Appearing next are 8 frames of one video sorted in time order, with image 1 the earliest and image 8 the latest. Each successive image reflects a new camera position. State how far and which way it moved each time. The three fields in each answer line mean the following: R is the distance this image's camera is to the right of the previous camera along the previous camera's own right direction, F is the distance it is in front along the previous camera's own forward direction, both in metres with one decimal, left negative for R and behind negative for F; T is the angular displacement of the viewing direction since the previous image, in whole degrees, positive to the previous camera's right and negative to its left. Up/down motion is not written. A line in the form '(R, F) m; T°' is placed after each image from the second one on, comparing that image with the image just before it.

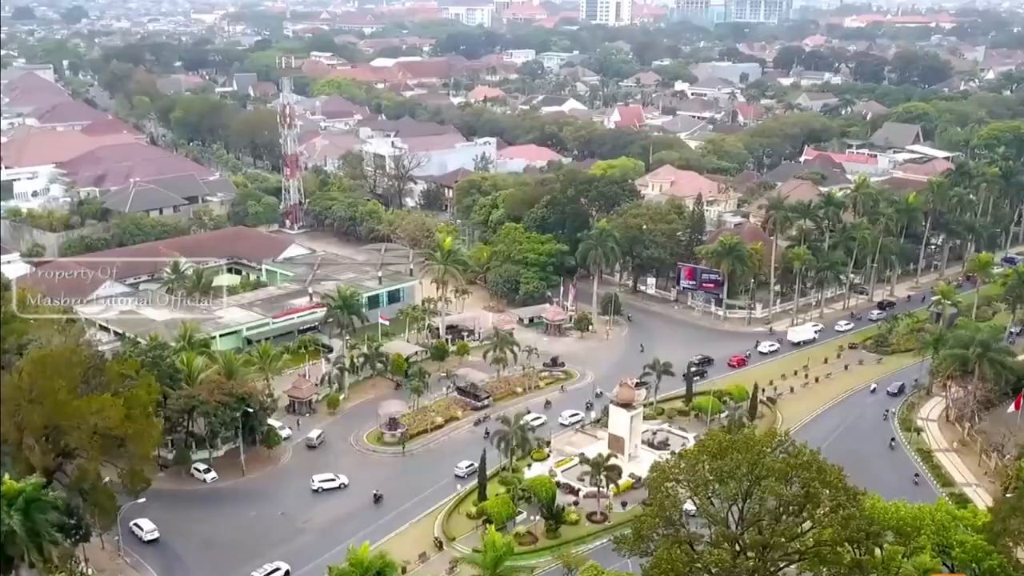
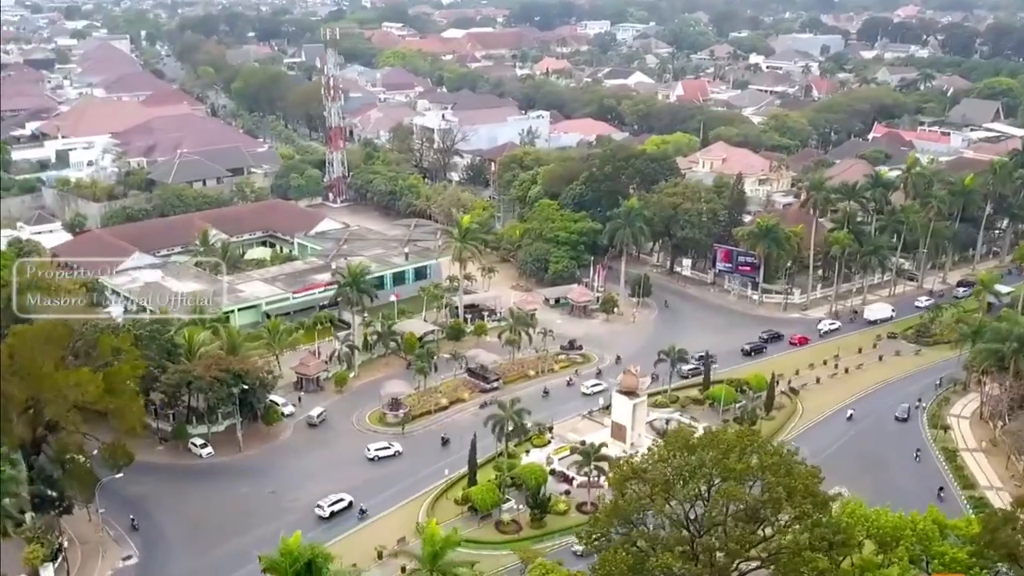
(+3.7, +1.4) m; -5°
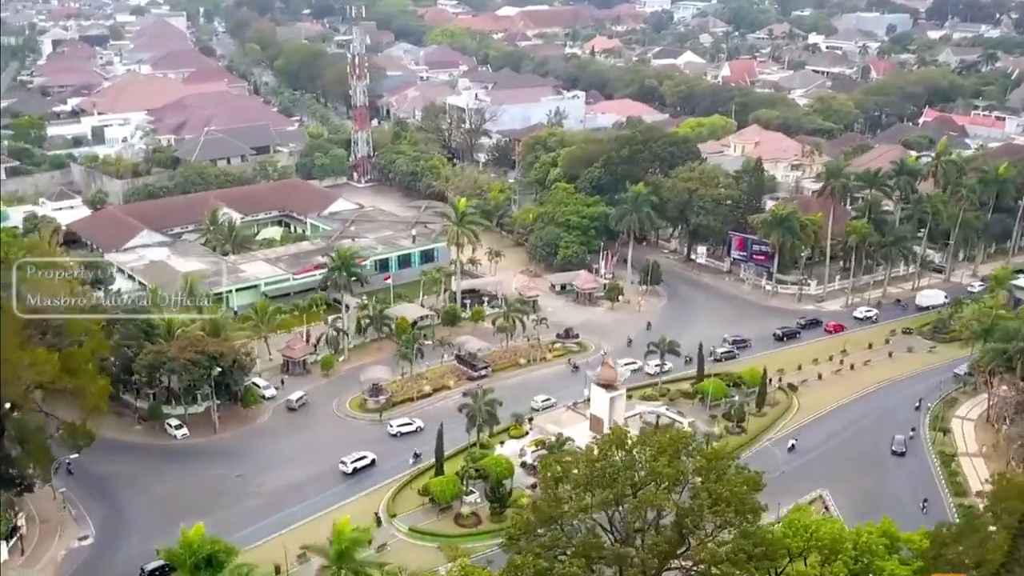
(+4.0, +1.2) m; -4°
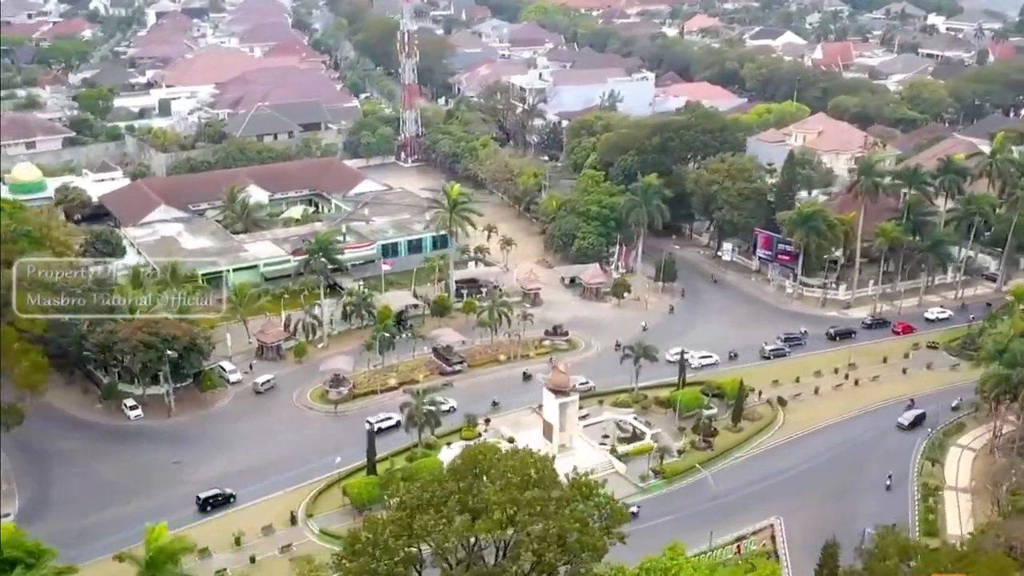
(+7.4, +2.5) m; -7°
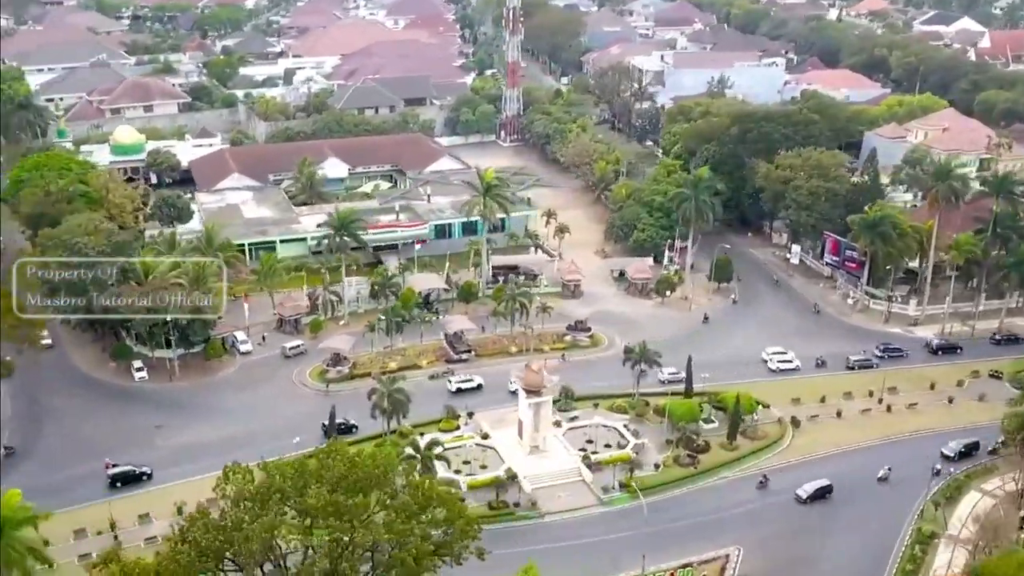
(+8.4, +2.3) m; -10°
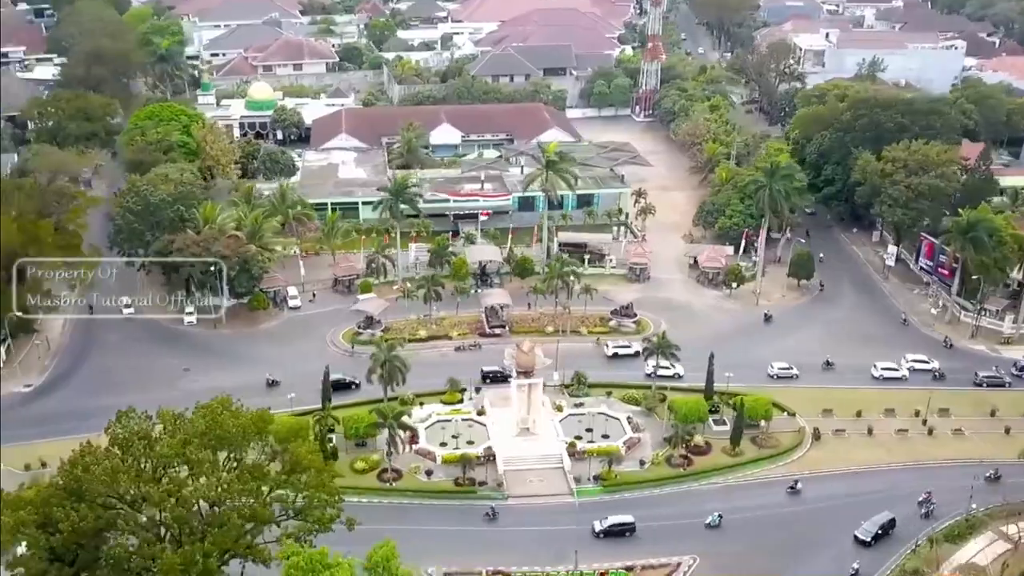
(+8.7, +1.6) m; -12°
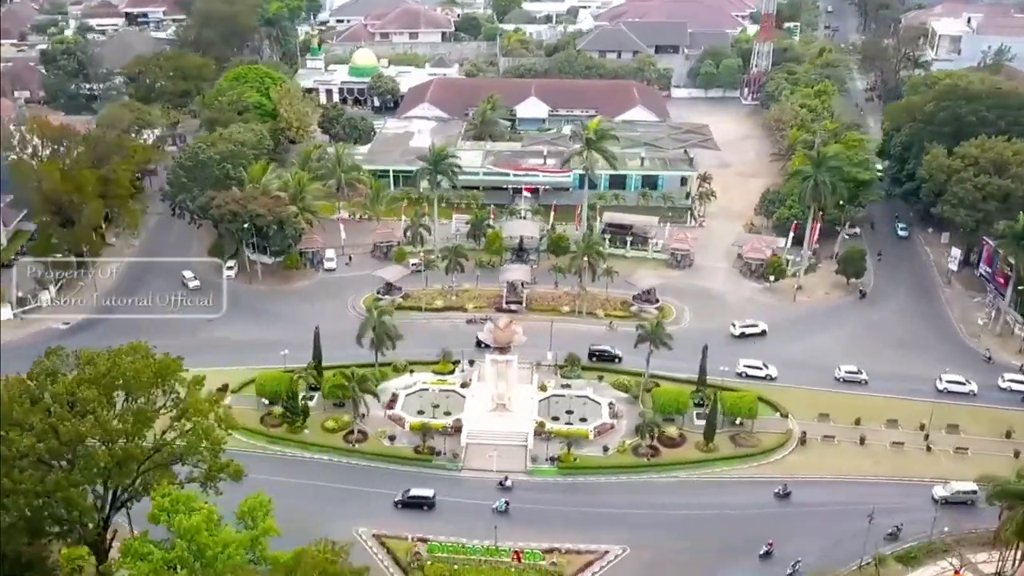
(+7.9, +0.5) m; -10°
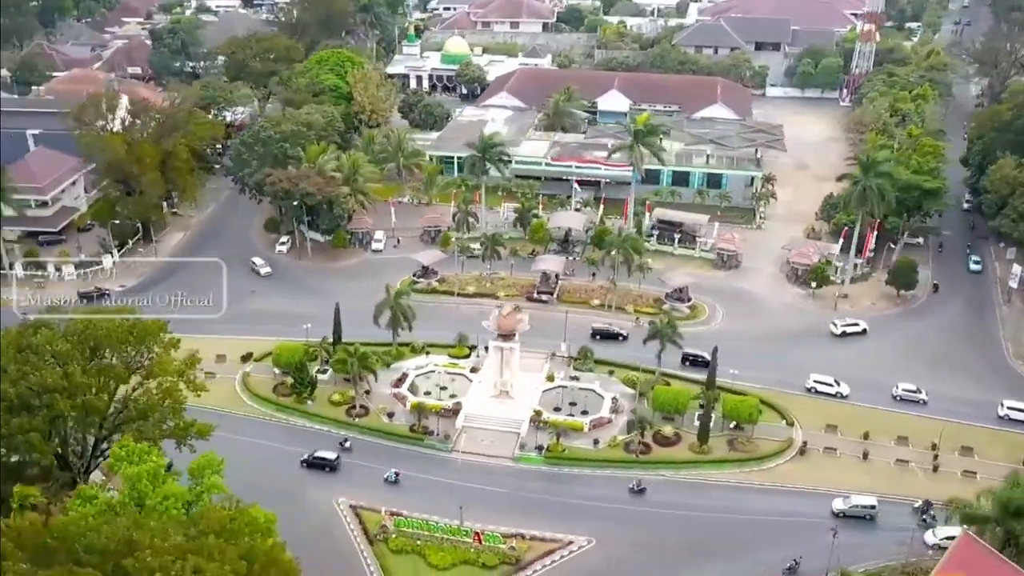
(+5.5, -0.2) m; -8°
